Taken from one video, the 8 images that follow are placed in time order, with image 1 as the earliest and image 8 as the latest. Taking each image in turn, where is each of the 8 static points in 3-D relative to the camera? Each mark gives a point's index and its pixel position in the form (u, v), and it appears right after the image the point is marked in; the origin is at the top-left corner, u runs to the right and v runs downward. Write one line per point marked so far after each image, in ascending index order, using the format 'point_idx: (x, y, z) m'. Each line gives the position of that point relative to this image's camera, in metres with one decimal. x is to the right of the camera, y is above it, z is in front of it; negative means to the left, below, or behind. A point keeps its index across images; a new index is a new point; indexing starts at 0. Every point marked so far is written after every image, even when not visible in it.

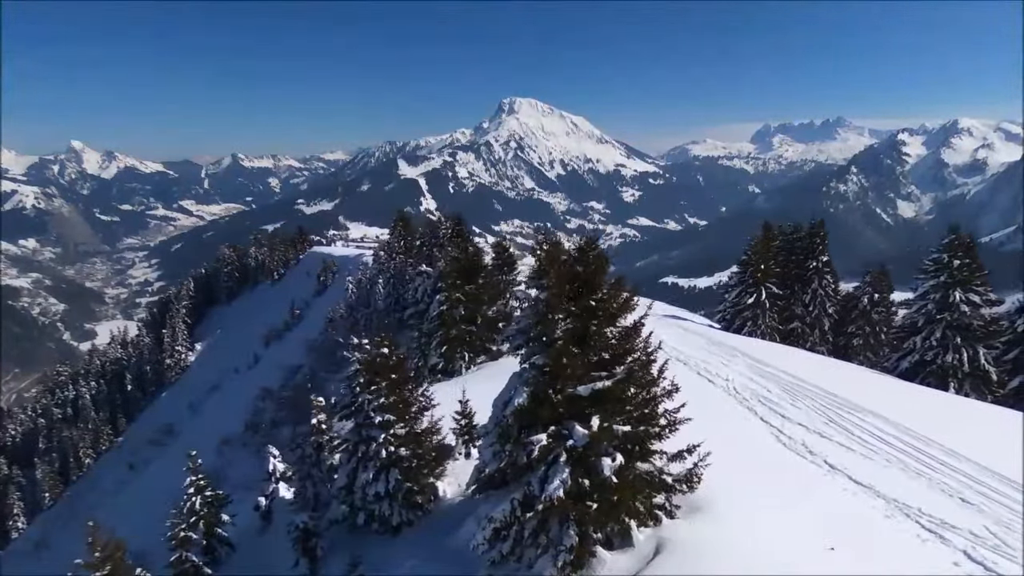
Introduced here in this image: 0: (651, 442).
0: (+2.9, -3.2, +12.0) m
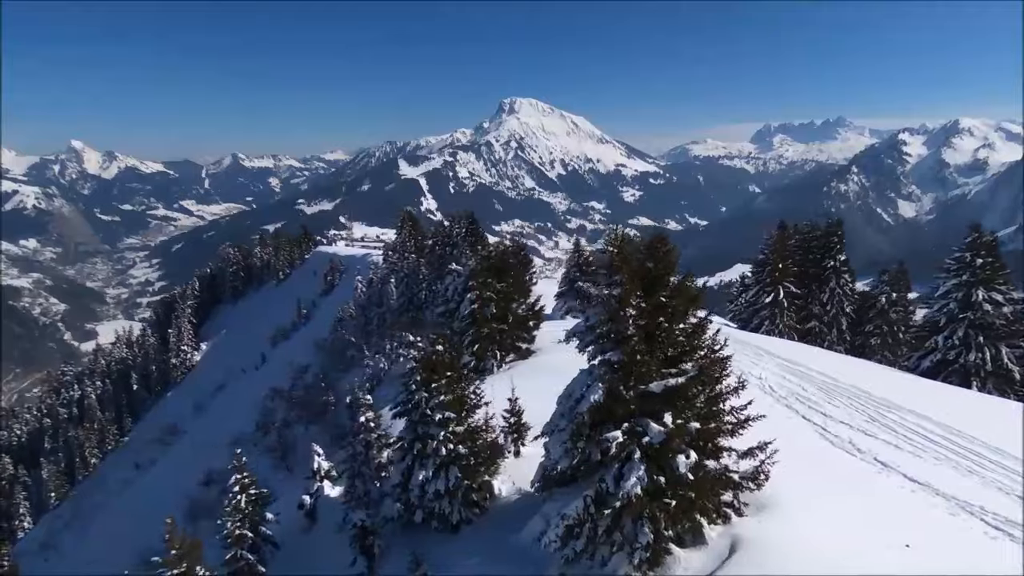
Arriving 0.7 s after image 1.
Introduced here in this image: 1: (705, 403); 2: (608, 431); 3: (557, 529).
0: (+4.4, -3.1, +11.9) m
1: (+4.0, -2.4, +11.9) m
2: (+2.0, -3.0, +11.7) m
3: (+1.0, -4.9, +11.7) m
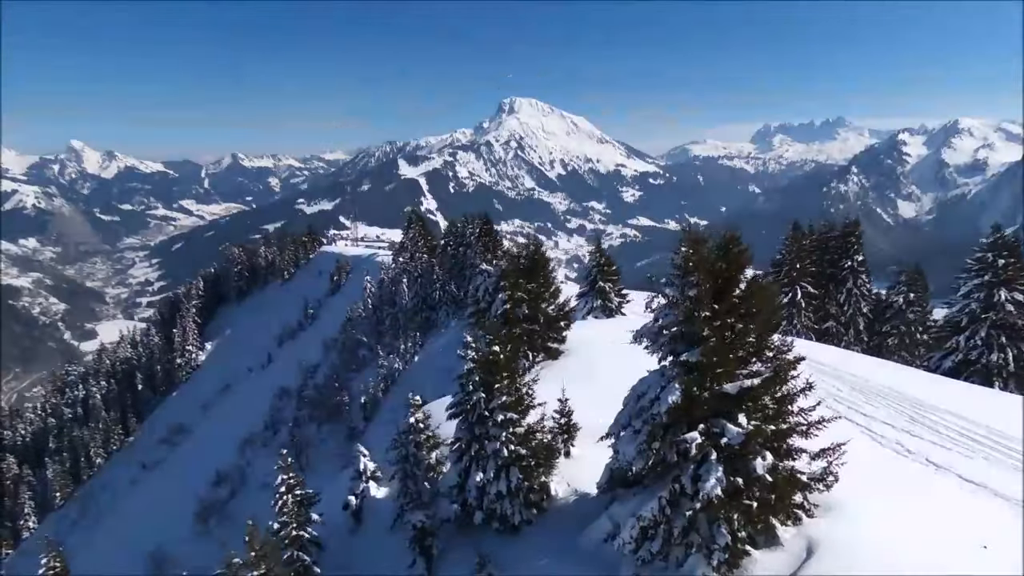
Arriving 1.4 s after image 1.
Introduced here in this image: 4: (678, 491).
0: (+5.9, -3.2, +11.9) m
1: (+5.5, -2.4, +11.8) m
2: (+3.5, -3.0, +11.7) m
3: (+2.5, -4.9, +11.6) m
4: (+3.4, -4.1, +11.5) m
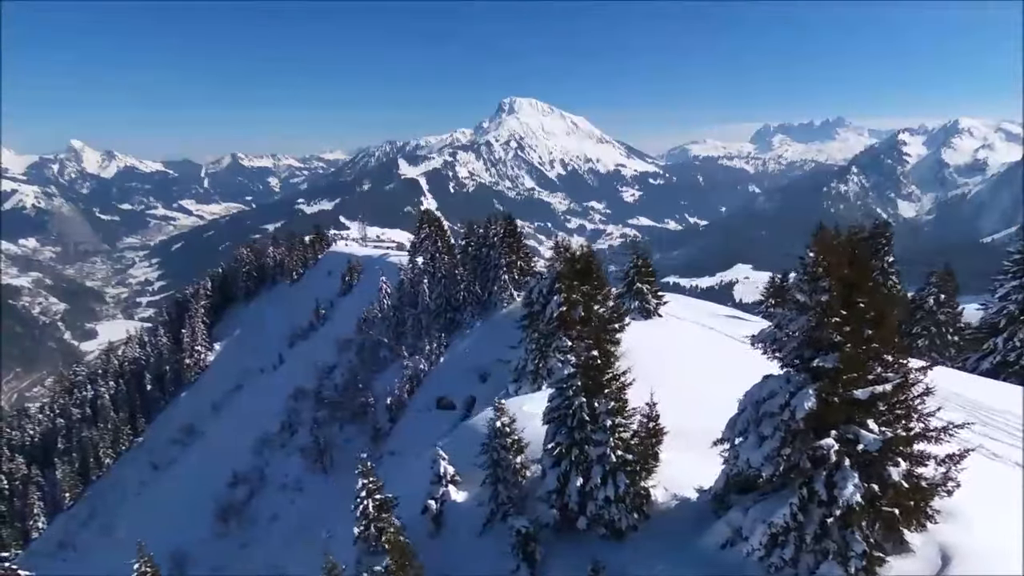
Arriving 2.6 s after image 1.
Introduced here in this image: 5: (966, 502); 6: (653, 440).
0: (+8.5, -3.3, +11.9) m
1: (+8.1, -2.5, +11.8) m
2: (+6.1, -3.1, +11.6) m
3: (+5.1, -5.0, +11.6) m
4: (+6.0, -4.2, +11.4) m
5: (+10.5, -5.0, +13.3) m
6: (+4.3, -4.6, +17.3) m
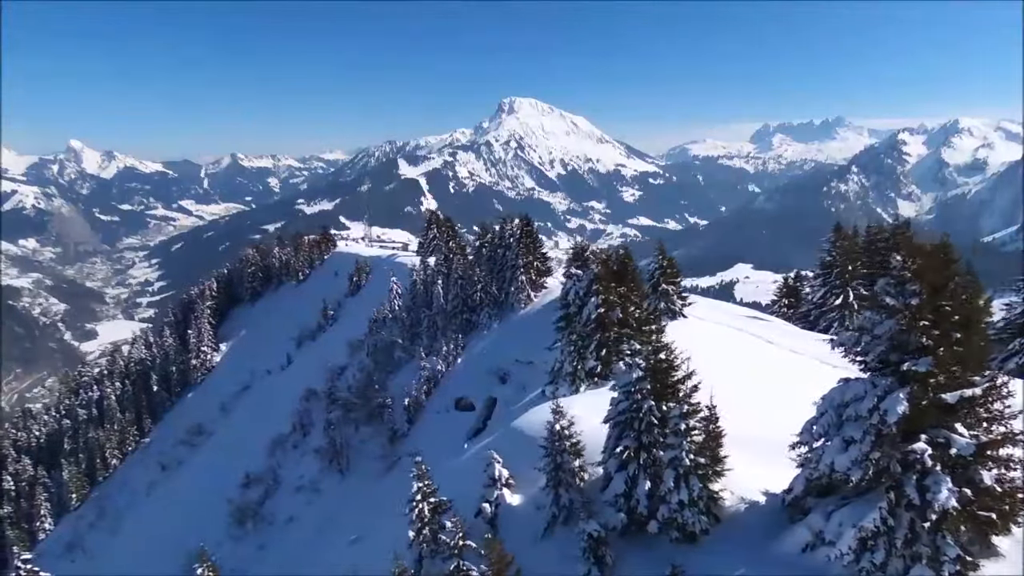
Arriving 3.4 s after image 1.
0: (+10.3, -3.3, +11.8) m
1: (+9.9, -2.6, +11.7) m
2: (+7.9, -3.2, +11.6) m
3: (+6.9, -5.1, +11.5) m
4: (+7.7, -4.3, +11.4) m
5: (+12.3, -5.1, +13.2) m
6: (+6.0, -4.7, +17.3) m
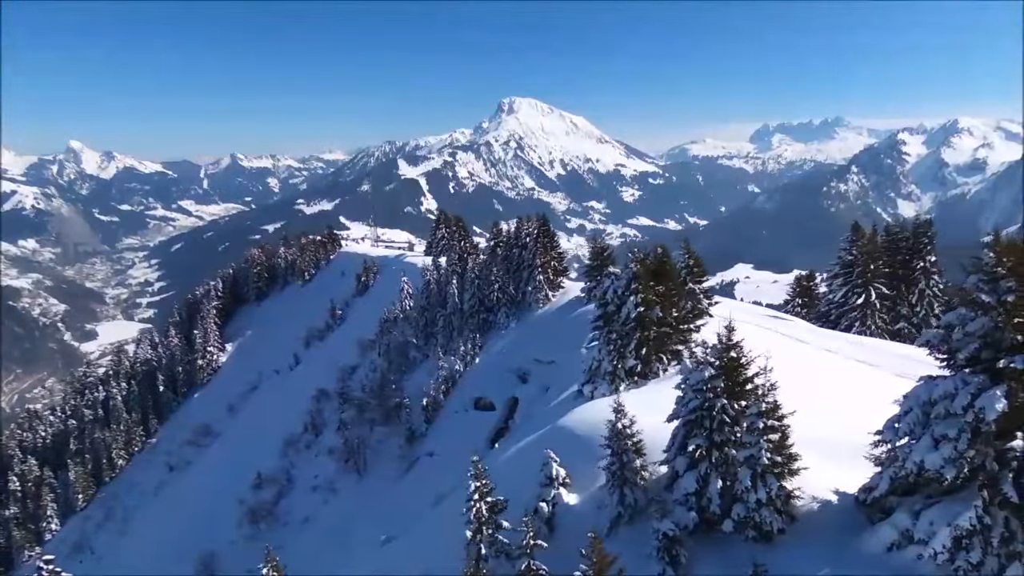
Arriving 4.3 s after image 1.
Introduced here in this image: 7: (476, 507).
0: (+12.1, -3.3, +11.8) m
1: (+11.7, -2.5, +11.7) m
2: (+9.7, -3.1, +11.5) m
3: (+8.7, -5.1, +11.5) m
4: (+9.6, -4.2, +11.3) m
5: (+14.1, -5.0, +13.2) m
6: (+7.9, -4.6, +17.2) m
7: (-1.0, -7.1, +18.4) m
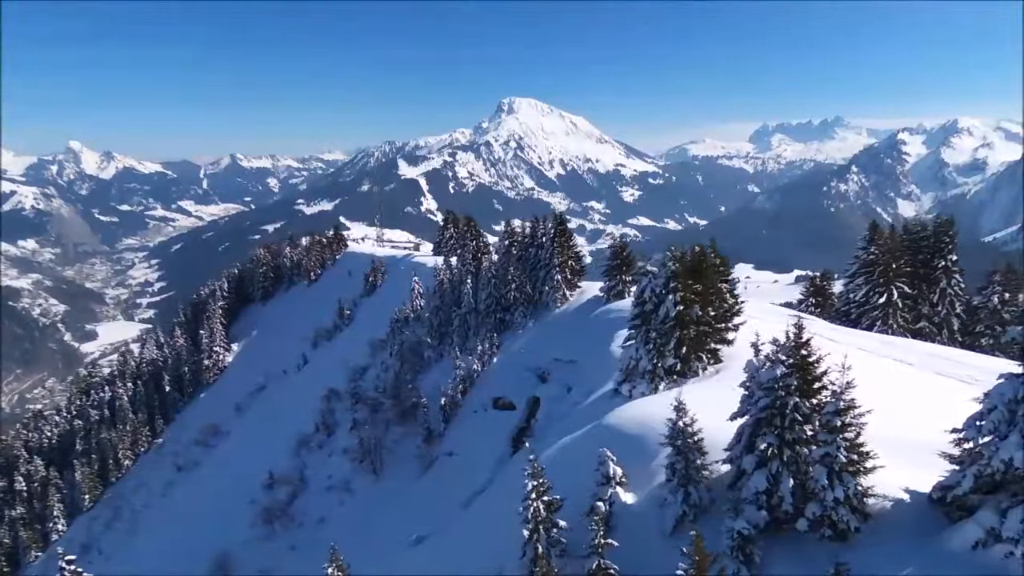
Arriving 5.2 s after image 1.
0: (+13.9, -3.2, +11.7) m
1: (+13.5, -2.4, +11.6) m
2: (+11.6, -3.0, +11.5) m
3: (+10.5, -5.0, +11.4) m
4: (+11.4, -4.1, +11.3) m
5: (+15.9, -5.0, +13.1) m
6: (+9.7, -4.6, +17.1) m
7: (+0.8, -7.0, +18.3) m
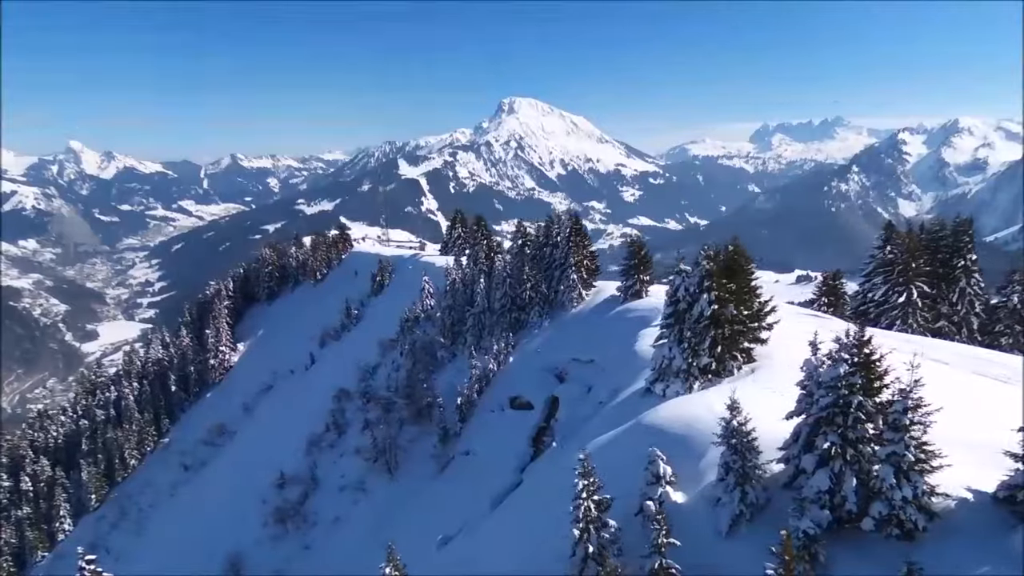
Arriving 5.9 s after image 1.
0: (+15.5, -3.2, +11.6) m
1: (+15.1, -2.4, +11.5) m
2: (+13.1, -3.0, +11.4) m
3: (+12.1, -4.9, +11.3) m
4: (+13.0, -4.1, +11.2) m
5: (+17.5, -4.9, +13.0) m
6: (+11.3, -4.5, +17.1) m
7: (+2.3, -7.0, +18.2) m
